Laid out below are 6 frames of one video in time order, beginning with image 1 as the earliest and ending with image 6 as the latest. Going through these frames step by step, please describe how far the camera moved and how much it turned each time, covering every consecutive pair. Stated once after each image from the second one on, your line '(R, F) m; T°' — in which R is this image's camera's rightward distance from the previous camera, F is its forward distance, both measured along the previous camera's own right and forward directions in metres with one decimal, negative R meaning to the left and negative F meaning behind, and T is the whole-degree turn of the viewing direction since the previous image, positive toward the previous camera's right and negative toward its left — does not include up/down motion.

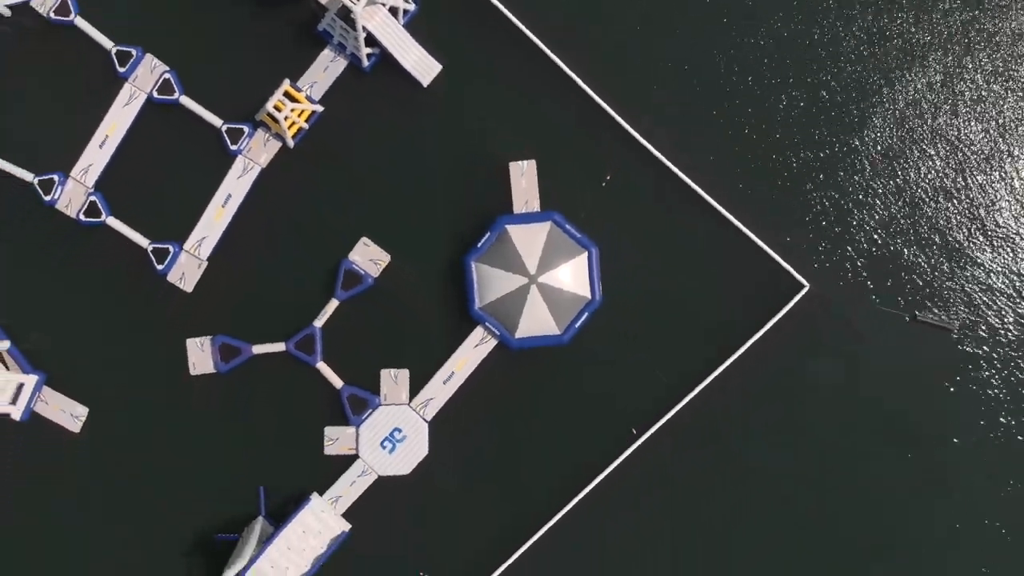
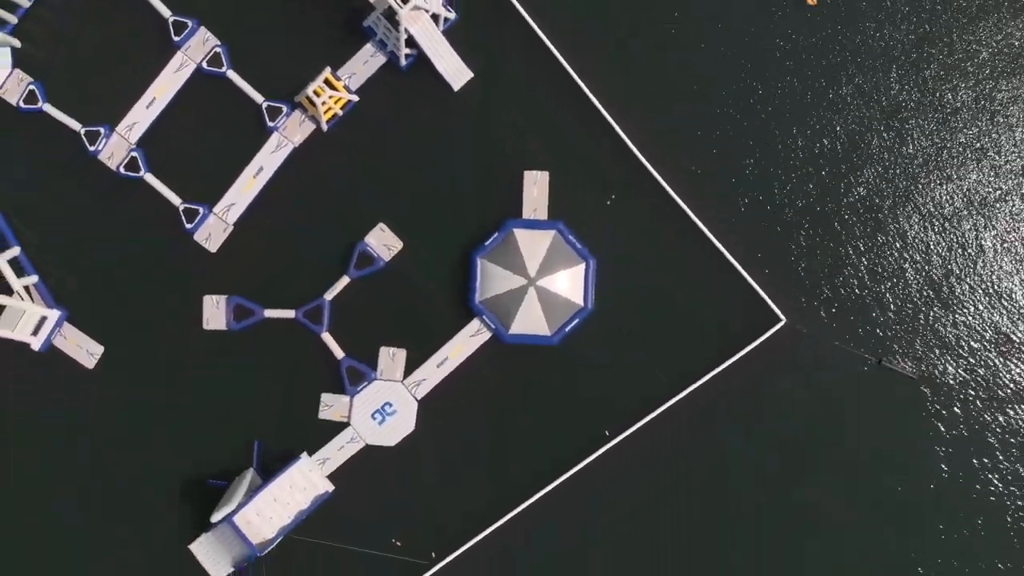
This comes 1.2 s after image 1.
(-0.3, -1.4) m; +1°
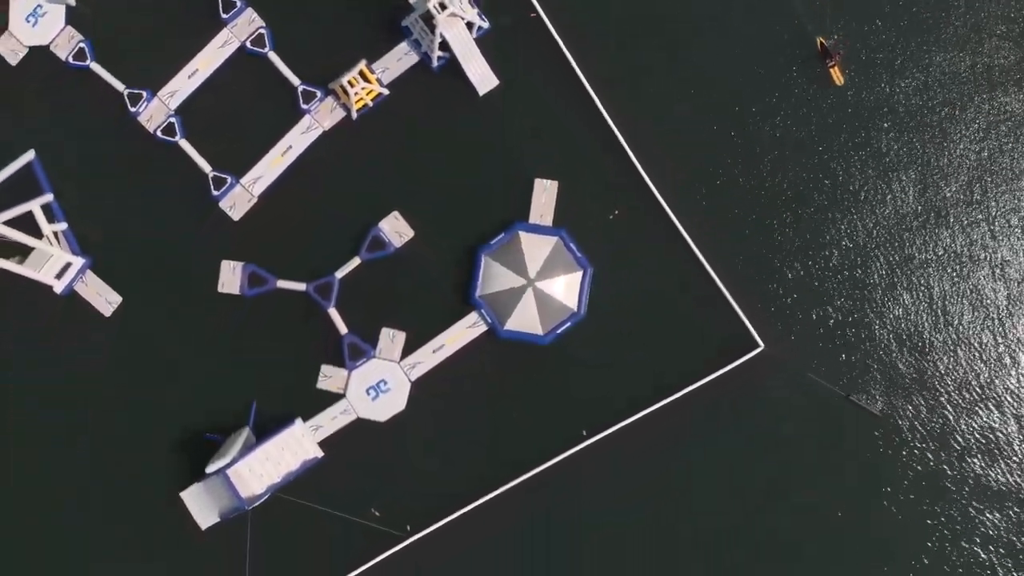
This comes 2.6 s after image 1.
(-0.3, -1.3) m; +1°
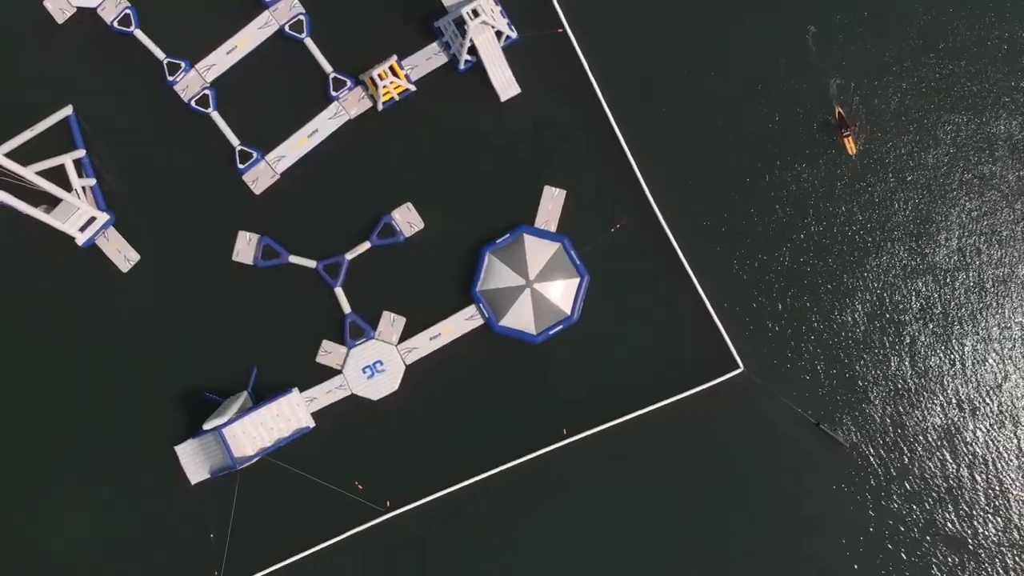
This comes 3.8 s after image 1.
(-0.2, -1.1) m; +1°
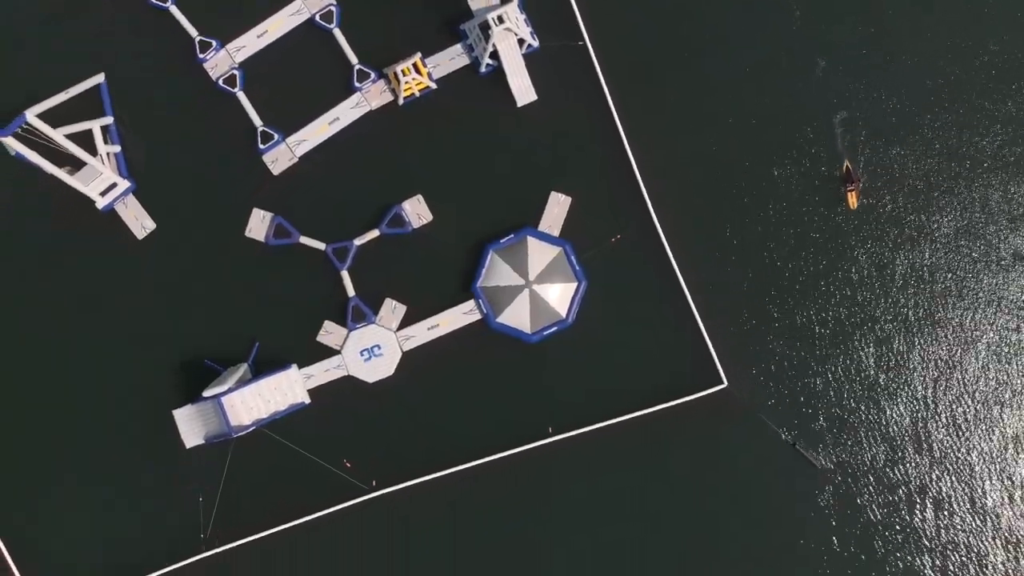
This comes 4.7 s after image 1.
(-0.1, -0.8) m; 0°
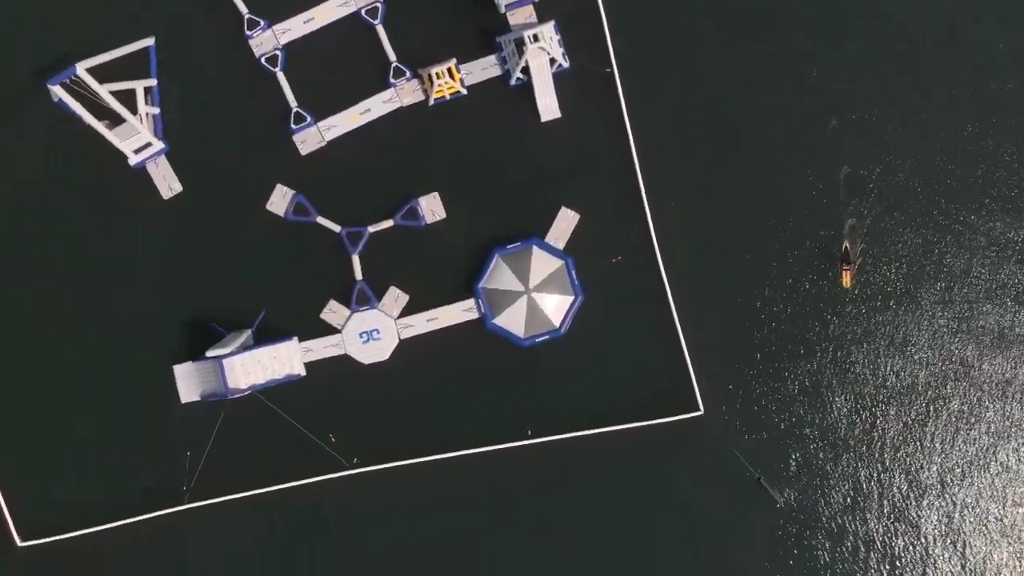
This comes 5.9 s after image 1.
(-0.2, -1.1) m; 0°
